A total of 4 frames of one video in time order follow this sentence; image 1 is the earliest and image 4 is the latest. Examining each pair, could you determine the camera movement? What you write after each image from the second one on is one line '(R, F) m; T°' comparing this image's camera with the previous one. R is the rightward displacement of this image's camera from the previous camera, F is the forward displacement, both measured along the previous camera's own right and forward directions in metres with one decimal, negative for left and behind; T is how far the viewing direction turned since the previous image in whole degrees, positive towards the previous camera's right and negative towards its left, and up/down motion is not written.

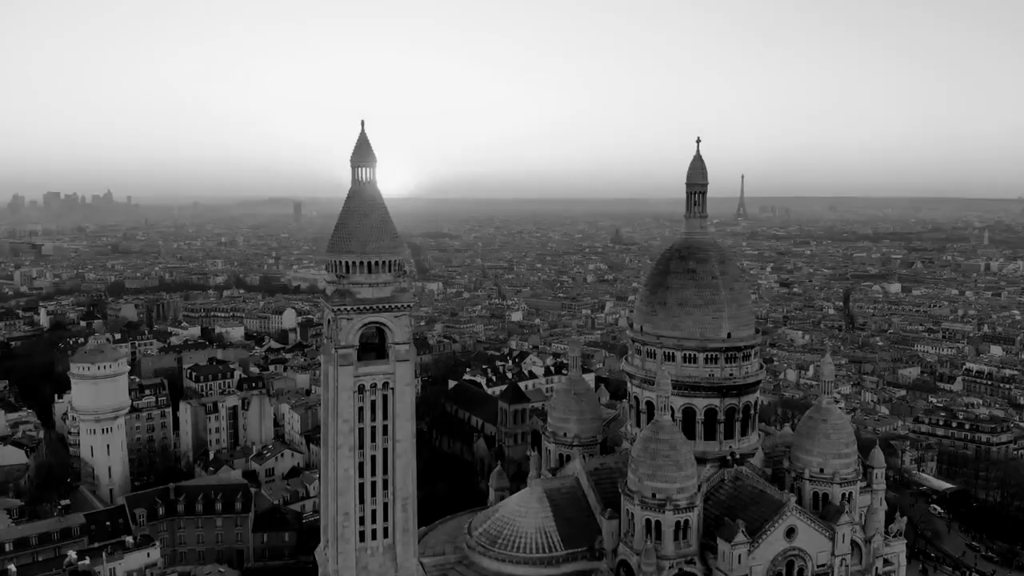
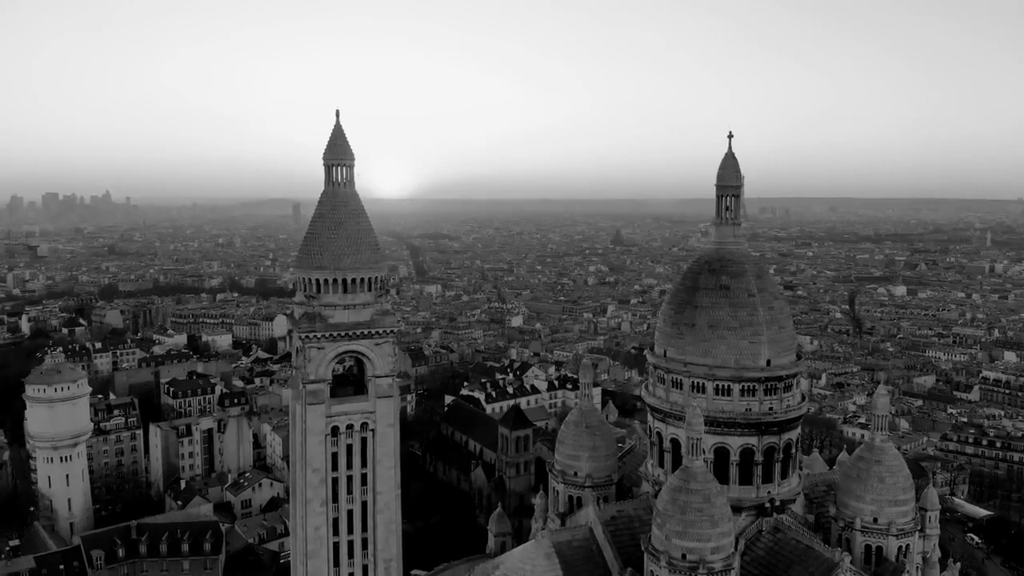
(-0.1, +3.6) m; 0°
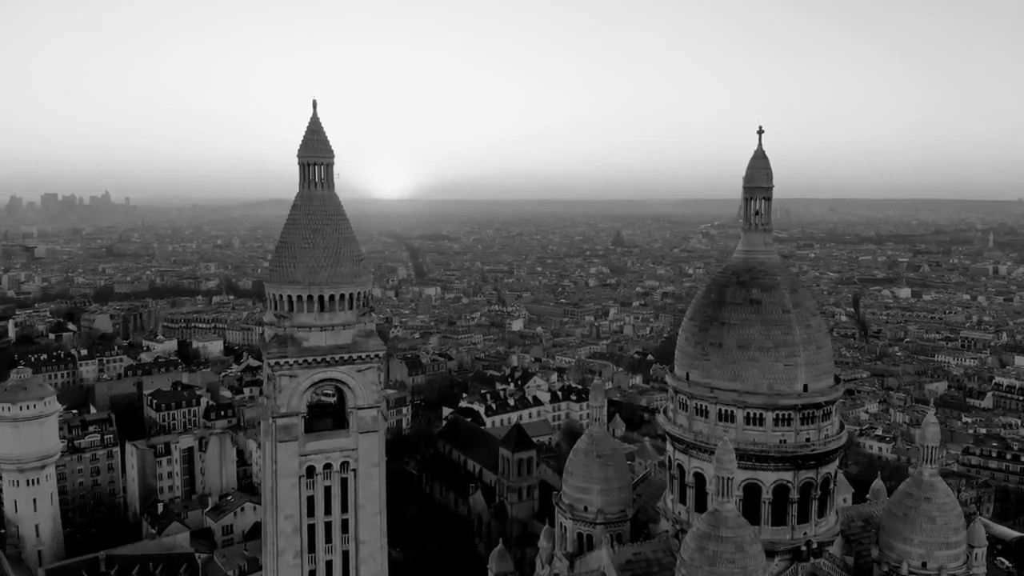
(-0.1, +2.5) m; 0°
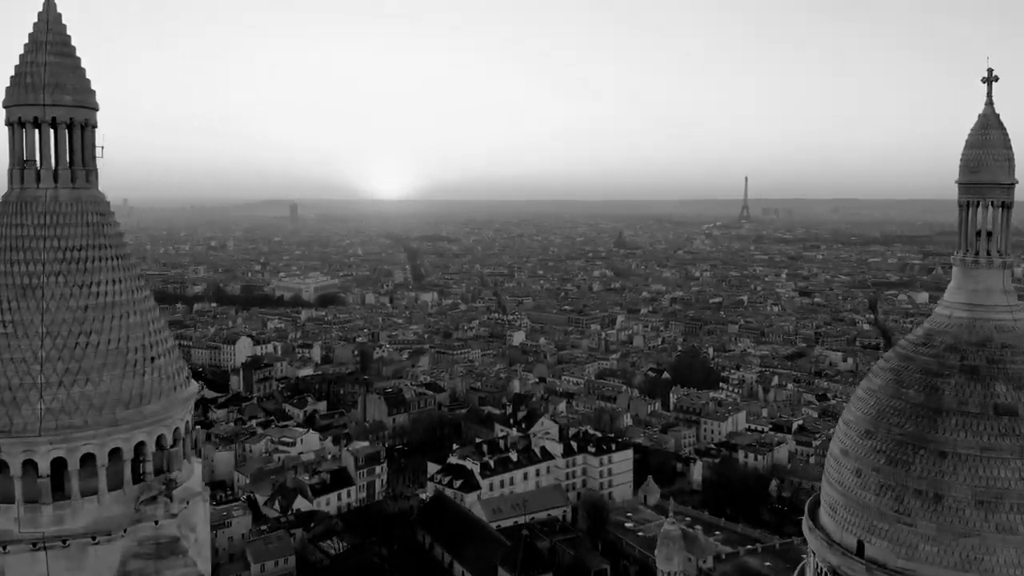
(-0.1, +9.5) m; 0°
